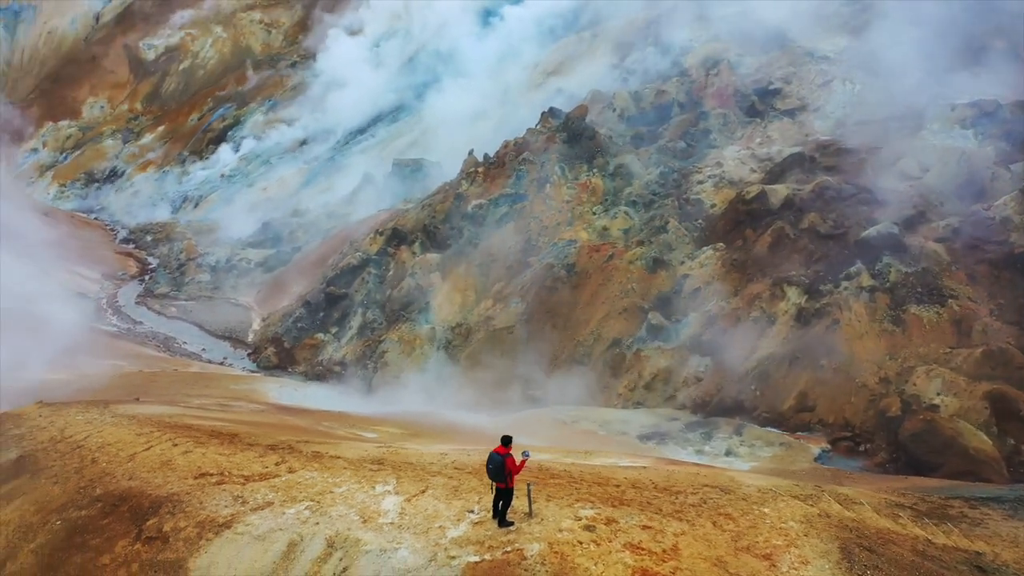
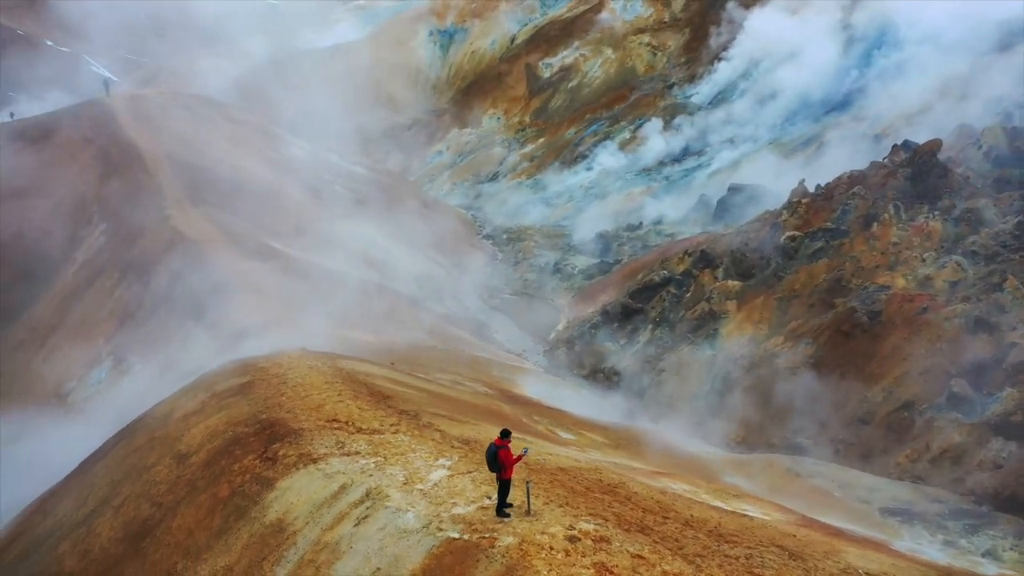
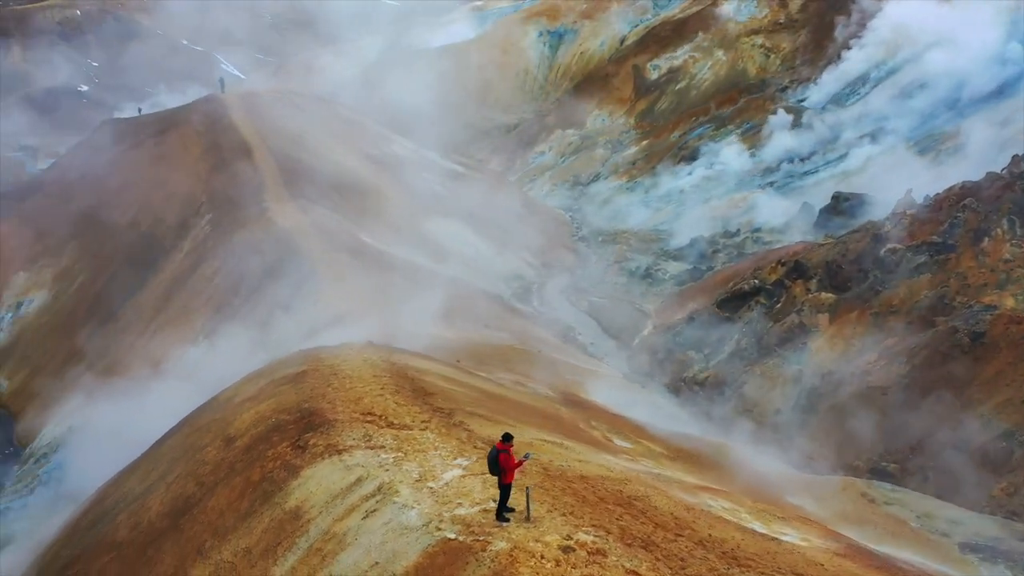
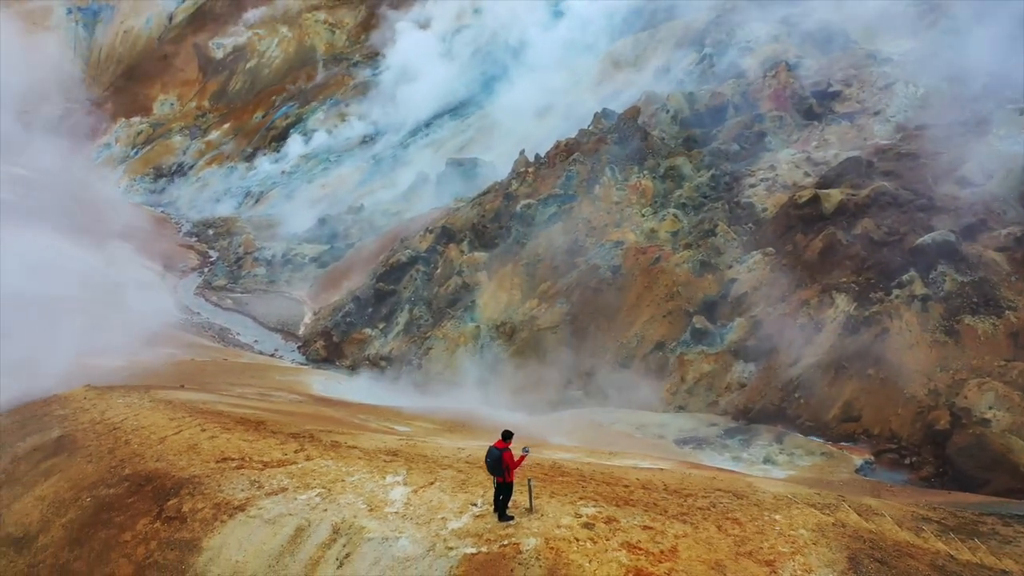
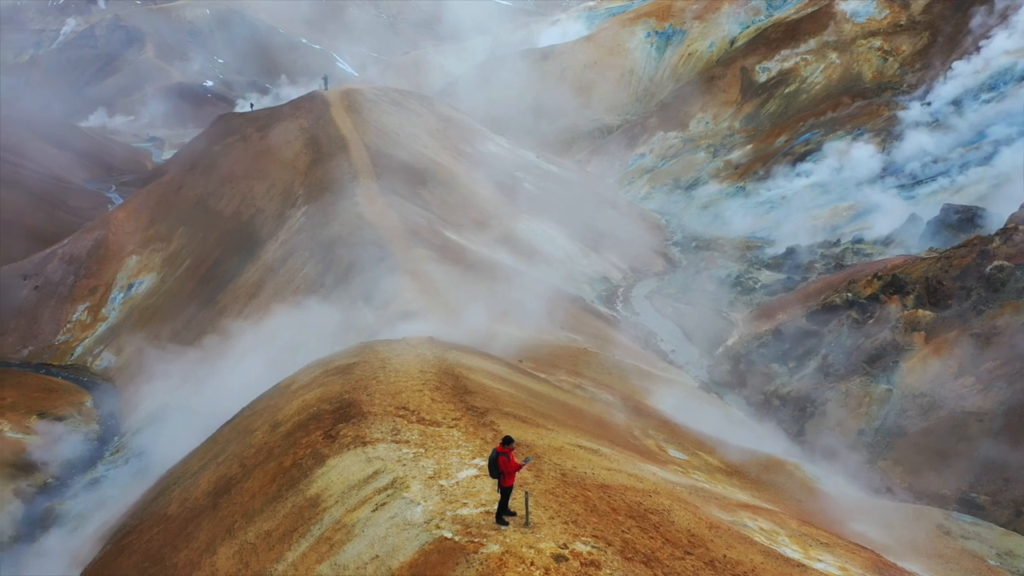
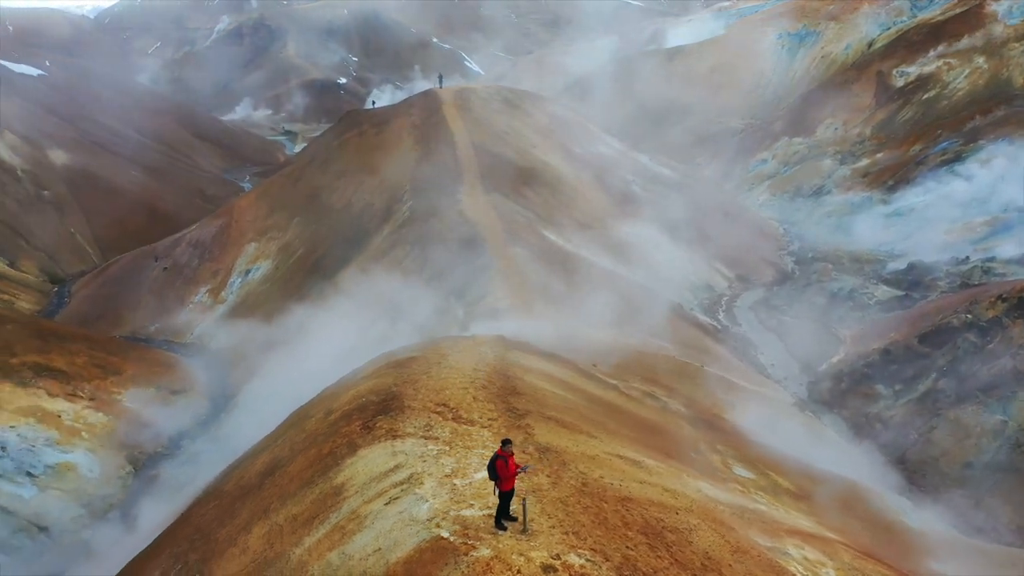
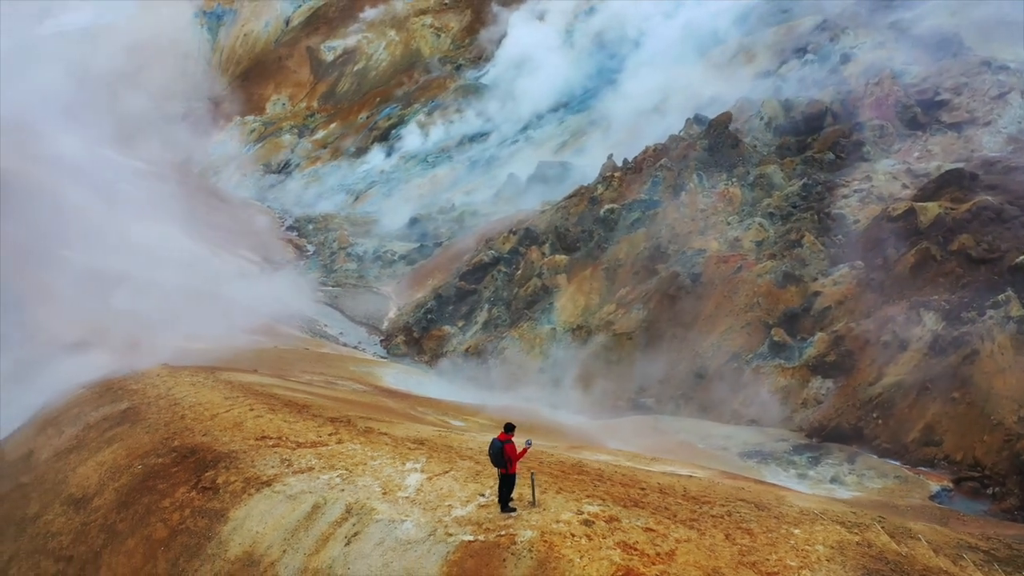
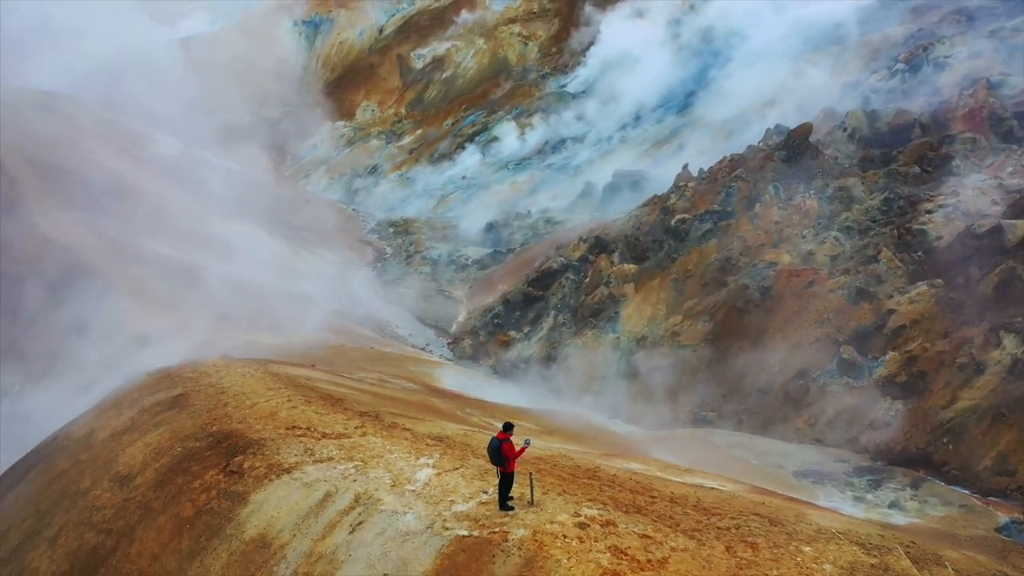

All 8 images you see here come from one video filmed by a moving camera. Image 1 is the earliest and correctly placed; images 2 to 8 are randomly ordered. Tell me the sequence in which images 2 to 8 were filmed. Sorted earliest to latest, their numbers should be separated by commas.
4, 7, 8, 2, 3, 5, 6
